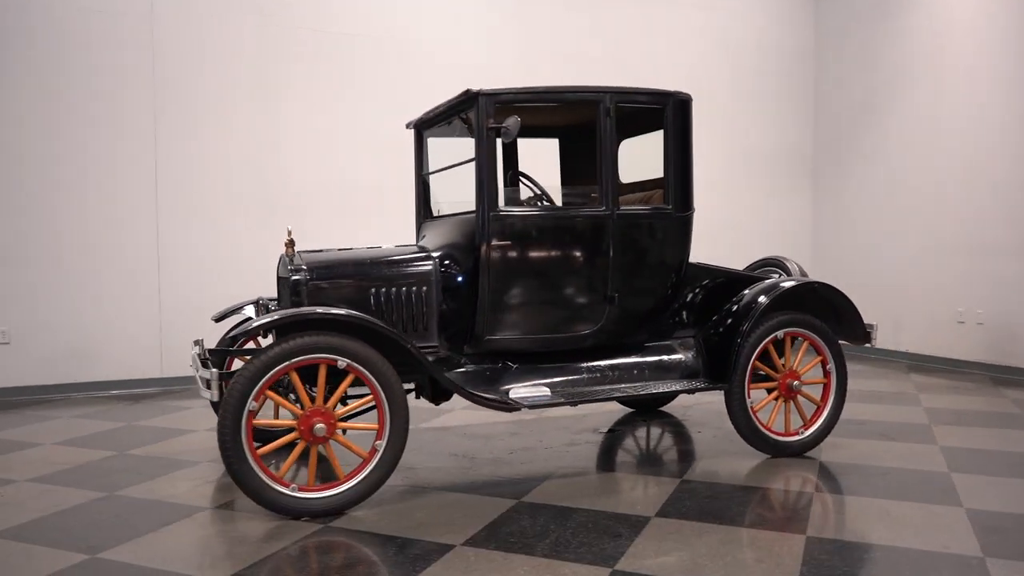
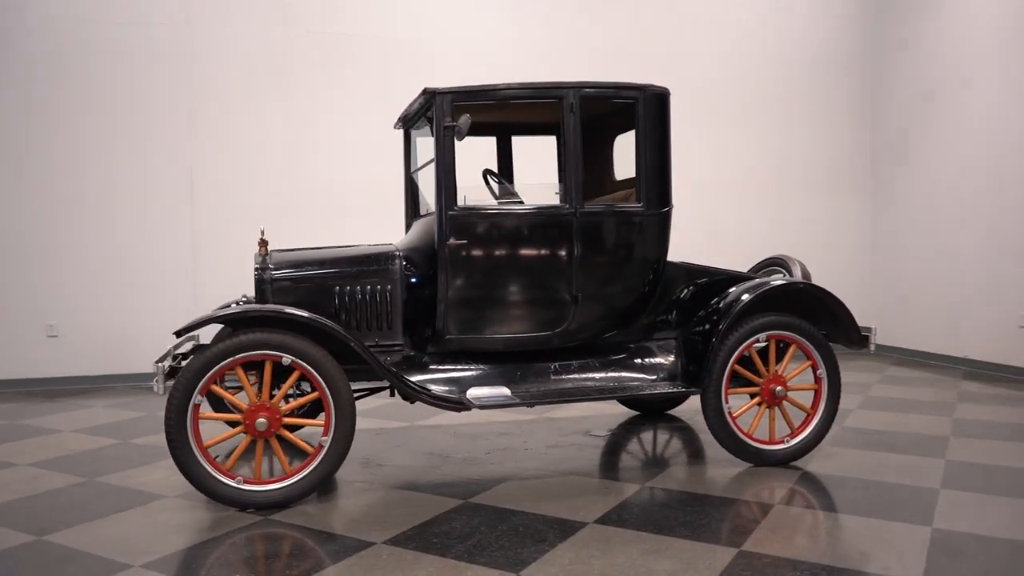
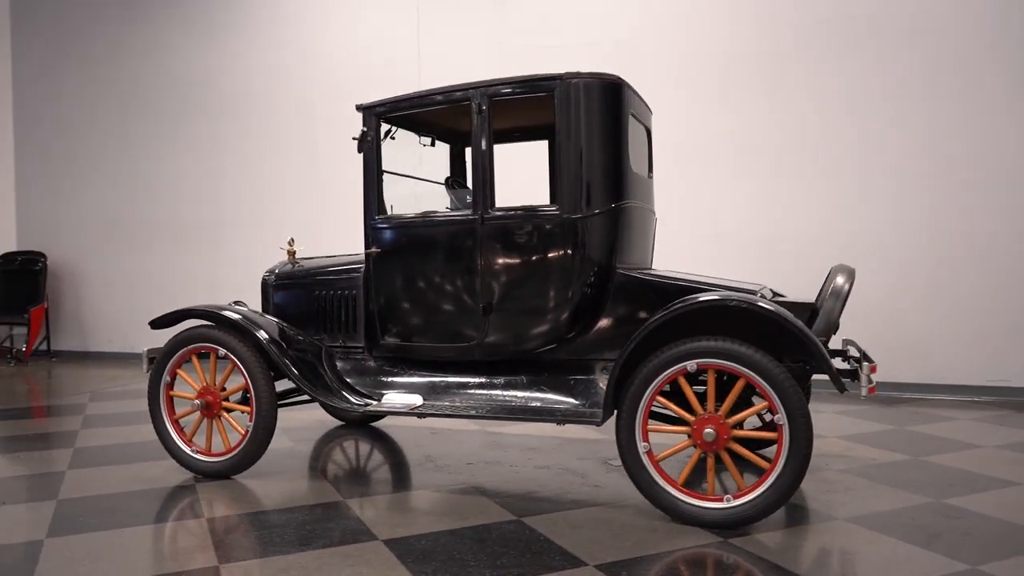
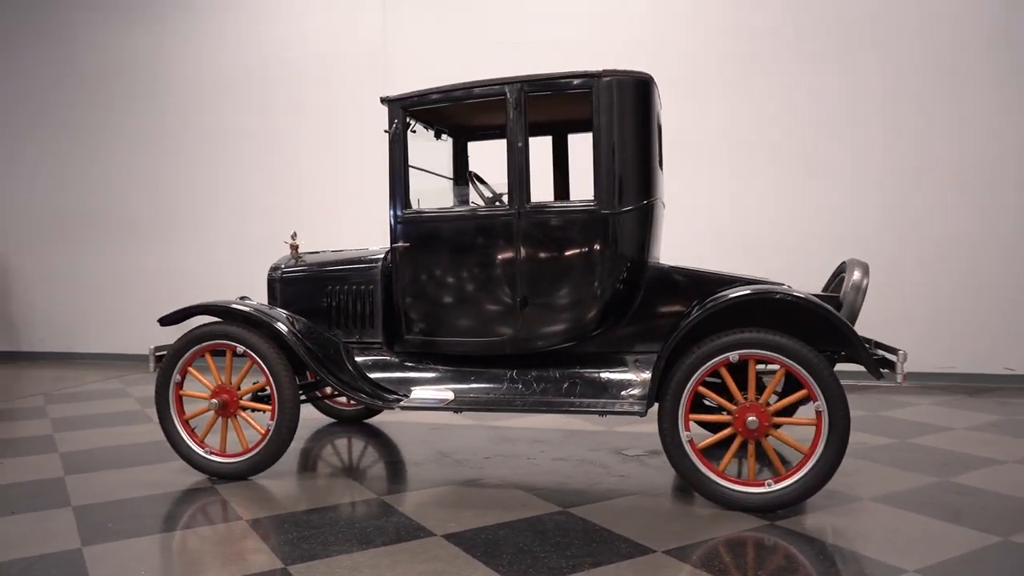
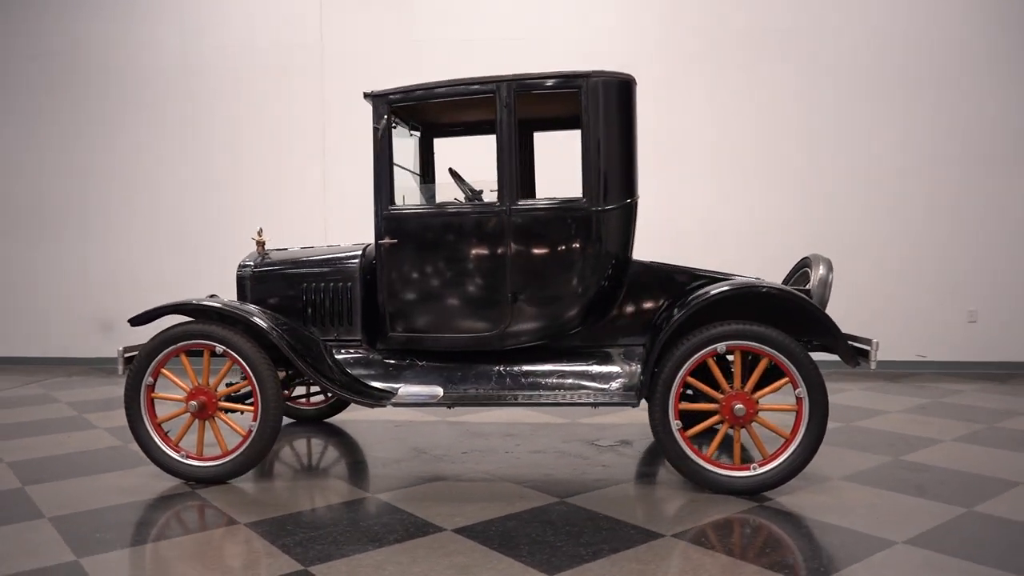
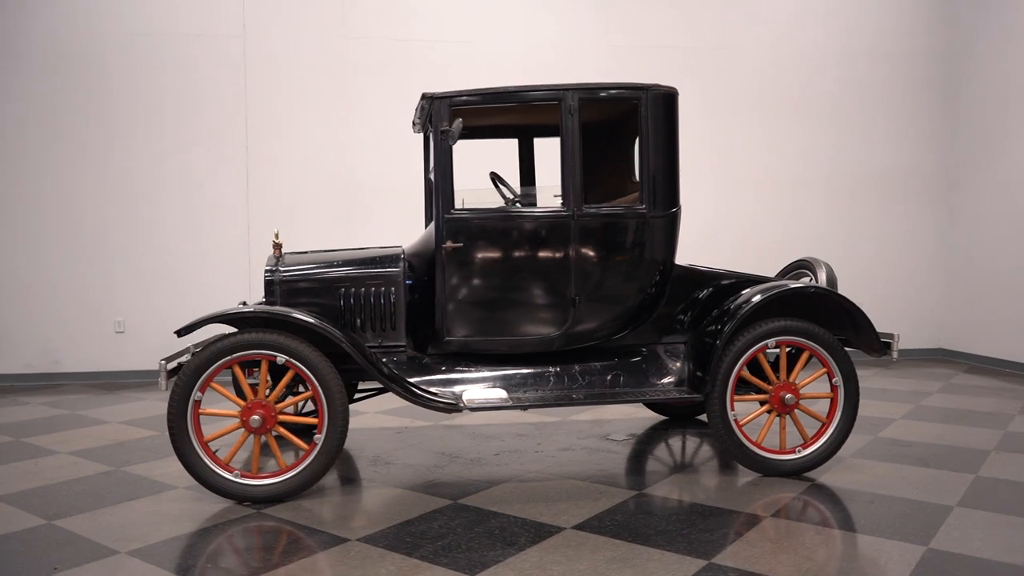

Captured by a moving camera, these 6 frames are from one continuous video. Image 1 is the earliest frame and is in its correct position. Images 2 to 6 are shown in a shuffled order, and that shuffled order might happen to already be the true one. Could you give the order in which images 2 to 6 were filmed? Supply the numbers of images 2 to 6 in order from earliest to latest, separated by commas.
2, 6, 5, 4, 3
